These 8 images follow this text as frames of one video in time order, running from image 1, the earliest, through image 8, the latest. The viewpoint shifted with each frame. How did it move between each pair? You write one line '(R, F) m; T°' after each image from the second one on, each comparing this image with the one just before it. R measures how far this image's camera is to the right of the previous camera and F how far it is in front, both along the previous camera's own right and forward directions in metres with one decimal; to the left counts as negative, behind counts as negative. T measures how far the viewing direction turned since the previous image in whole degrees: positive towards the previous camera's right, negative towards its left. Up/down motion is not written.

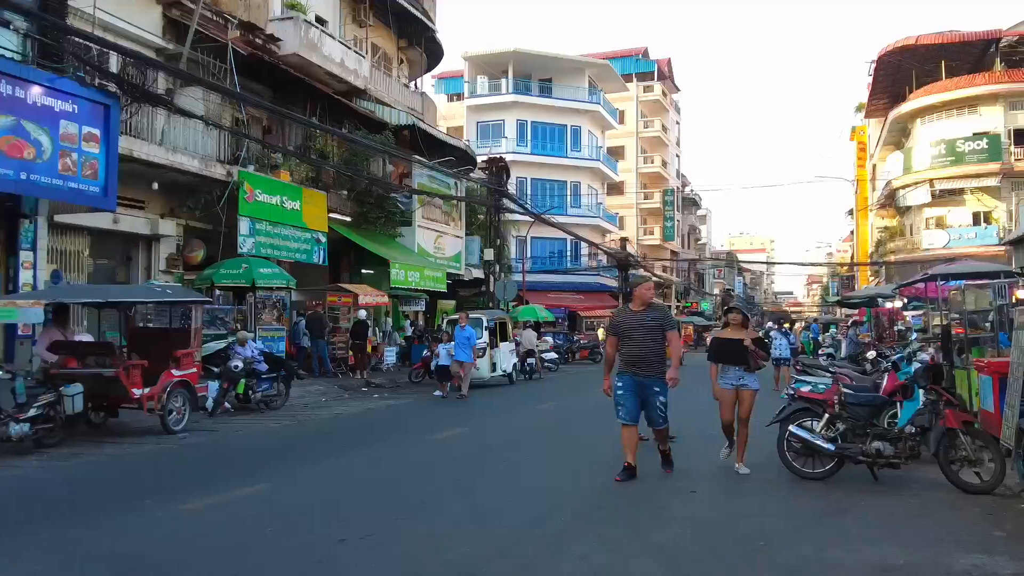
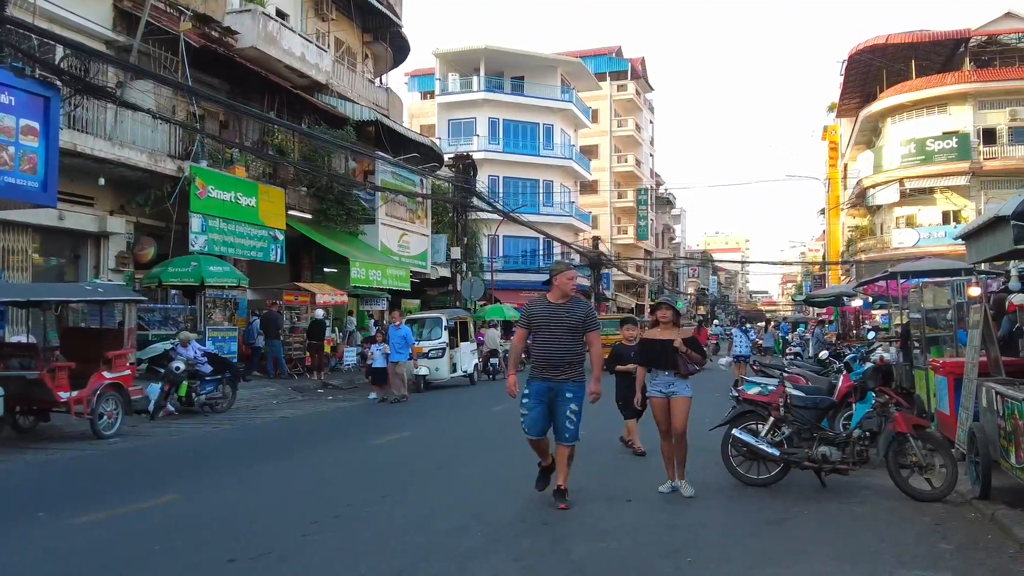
(+0.4, +0.4) m; +1°
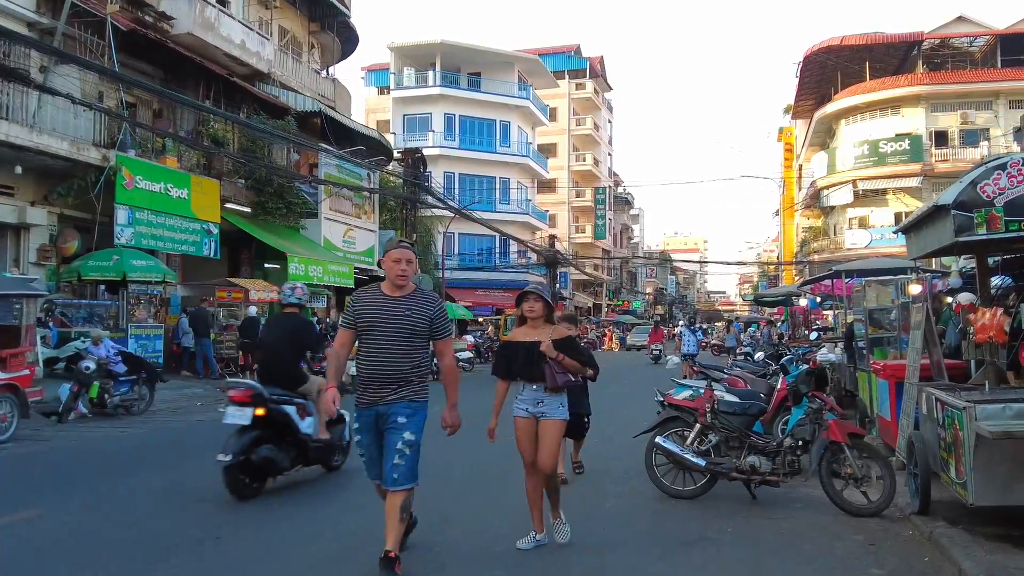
(+0.4, +0.6) m; +3°
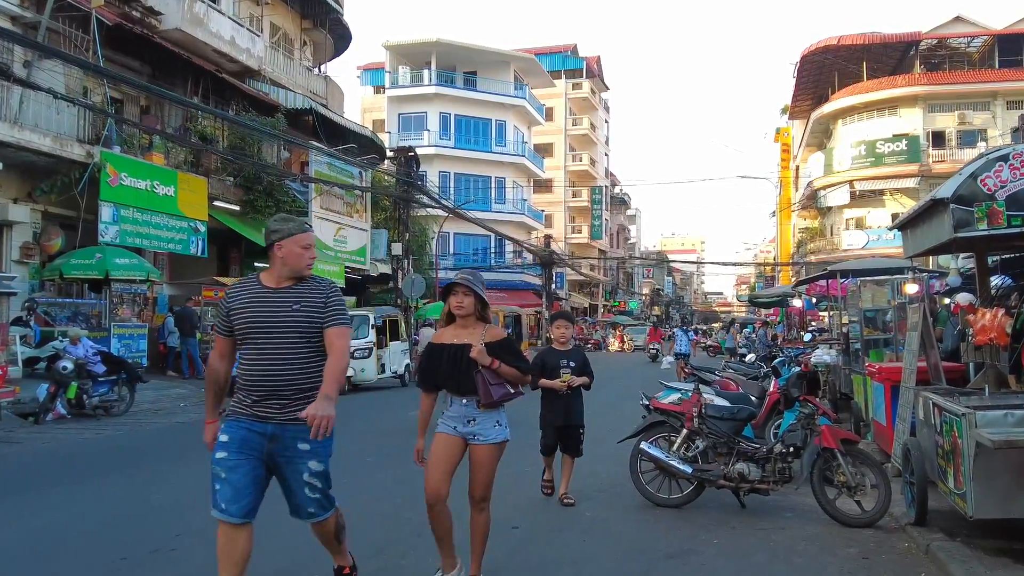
(+0.1, +0.3) m; 0°
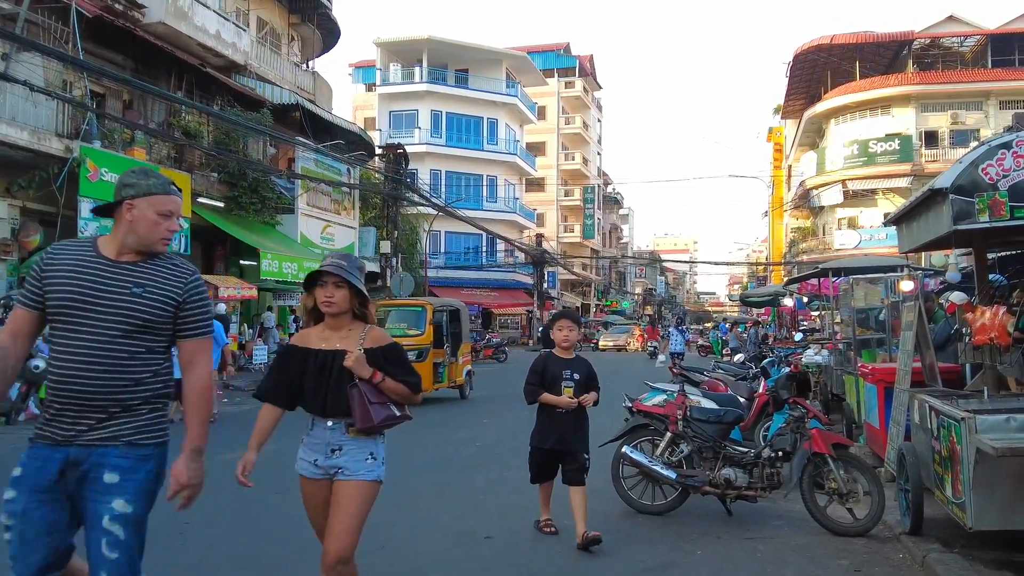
(+0.1, +0.3) m; 0°
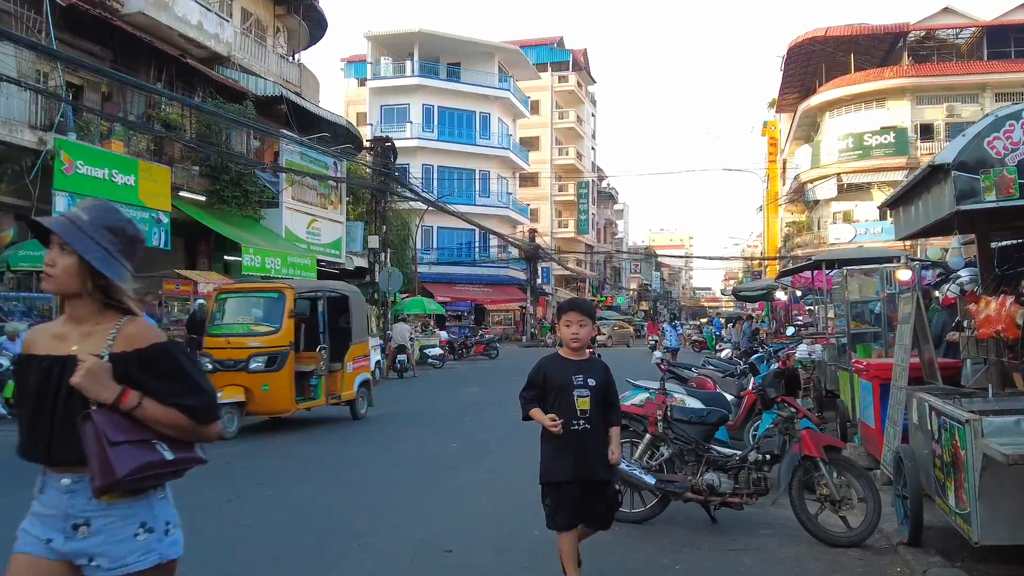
(+0.2, +0.4) m; 0°
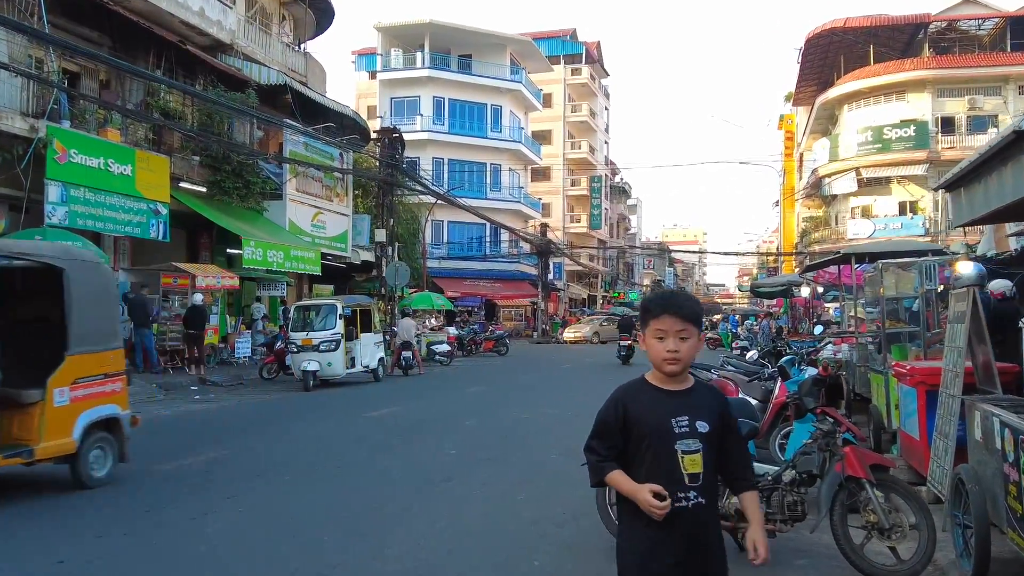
(+0.1, +0.6) m; -1°
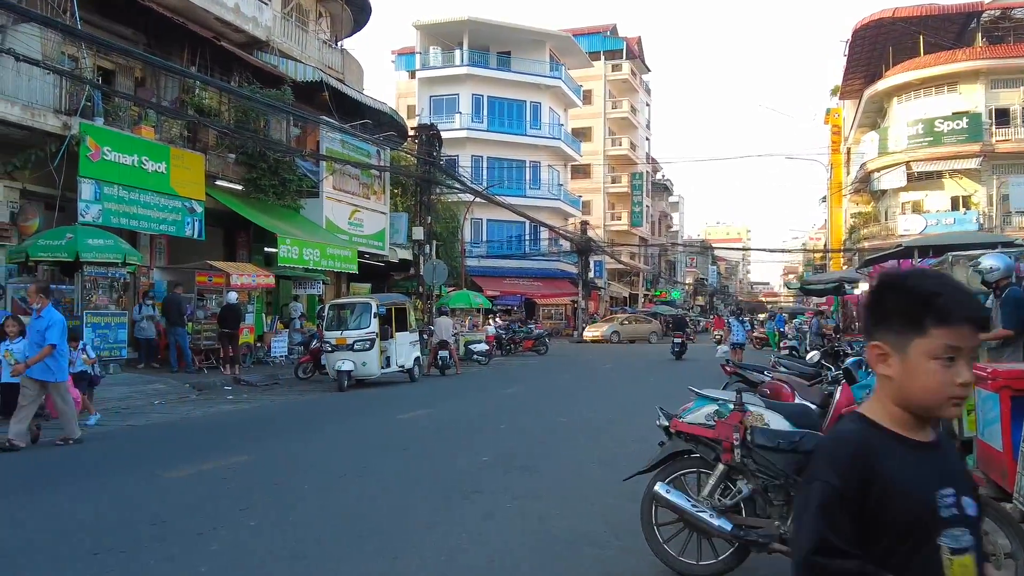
(0.0, +0.5) m; -3°
